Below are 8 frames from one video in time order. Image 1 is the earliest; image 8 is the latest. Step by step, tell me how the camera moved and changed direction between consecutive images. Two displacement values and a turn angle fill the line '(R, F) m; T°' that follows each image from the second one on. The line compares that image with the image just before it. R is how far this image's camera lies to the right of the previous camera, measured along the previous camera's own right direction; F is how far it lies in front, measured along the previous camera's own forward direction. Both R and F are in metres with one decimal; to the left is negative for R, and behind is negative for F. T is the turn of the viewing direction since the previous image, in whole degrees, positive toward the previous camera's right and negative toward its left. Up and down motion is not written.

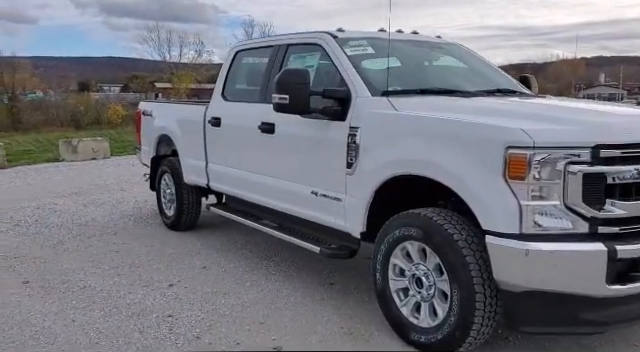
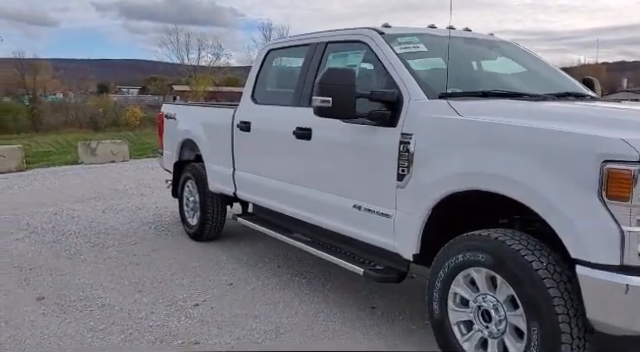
(-0.2, +0.4) m; -2°
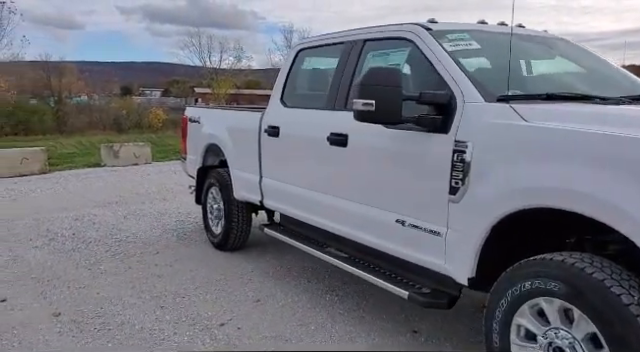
(-0.1, +0.3) m; -2°
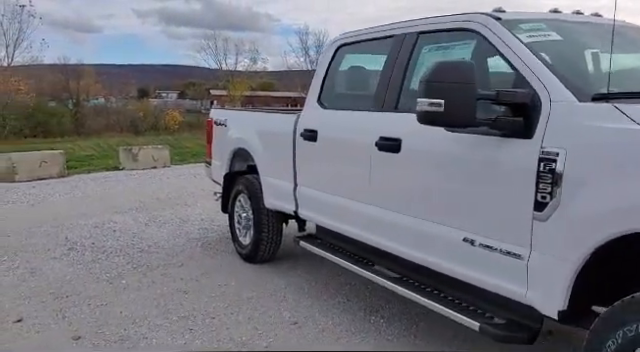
(-0.2, +0.4) m; -2°
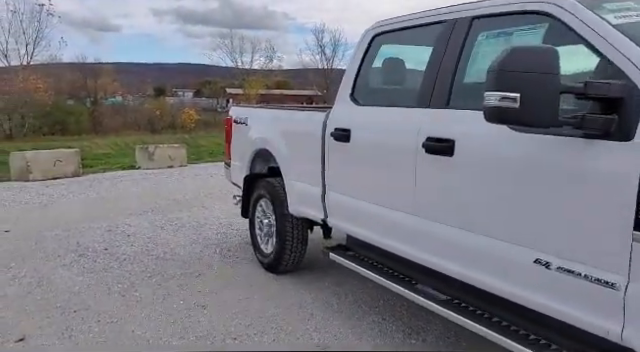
(-0.1, +0.4) m; -2°
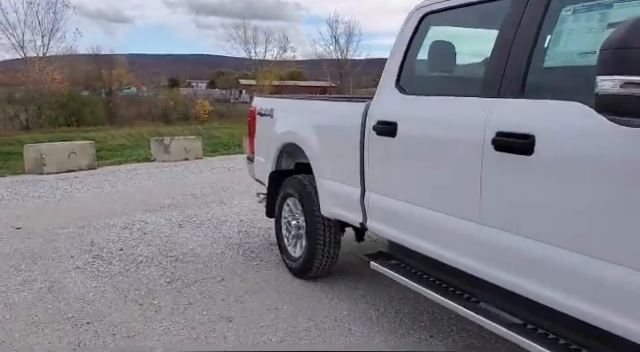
(-0.2, +0.4) m; -1°
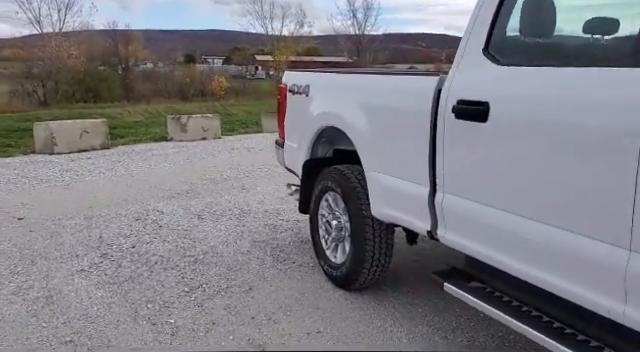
(-0.2, +0.7) m; -2°
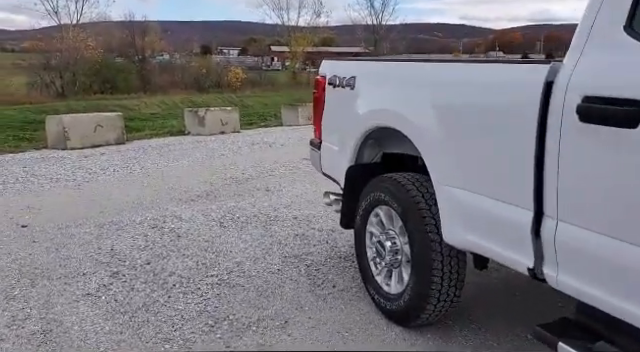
(-0.2, +0.7) m; -2°
